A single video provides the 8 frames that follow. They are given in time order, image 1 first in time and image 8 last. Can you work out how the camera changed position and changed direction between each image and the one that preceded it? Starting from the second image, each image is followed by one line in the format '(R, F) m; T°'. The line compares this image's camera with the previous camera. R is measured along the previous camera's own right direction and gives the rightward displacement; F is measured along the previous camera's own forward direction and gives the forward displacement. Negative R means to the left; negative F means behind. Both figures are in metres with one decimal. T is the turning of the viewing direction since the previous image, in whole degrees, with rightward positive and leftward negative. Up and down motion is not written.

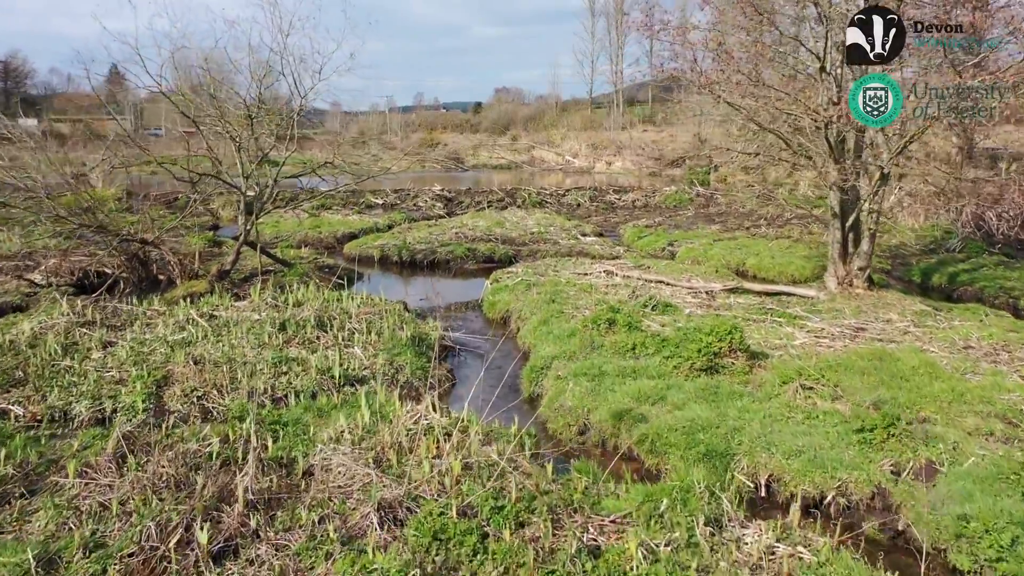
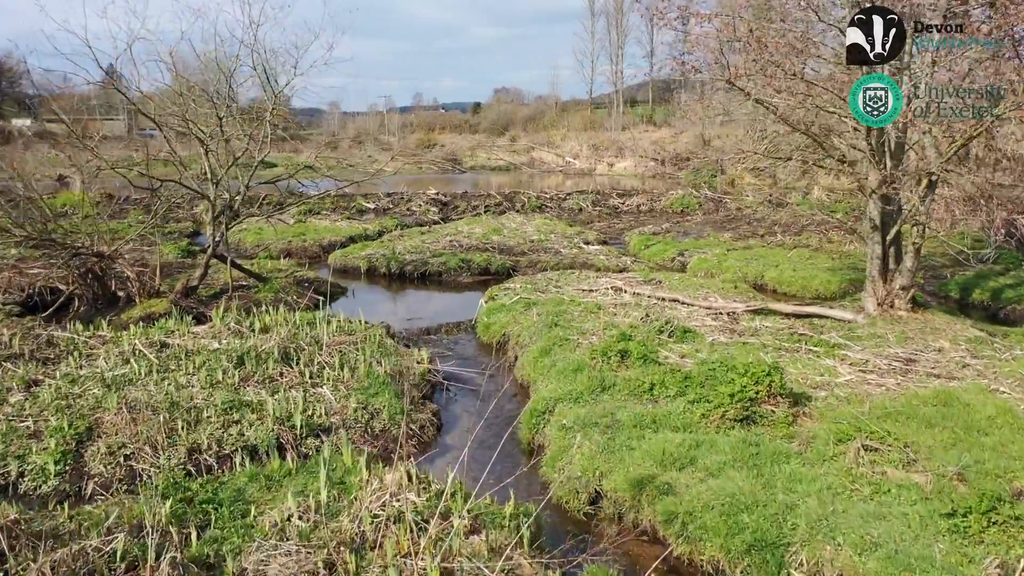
(0.0, +1.2) m; 0°
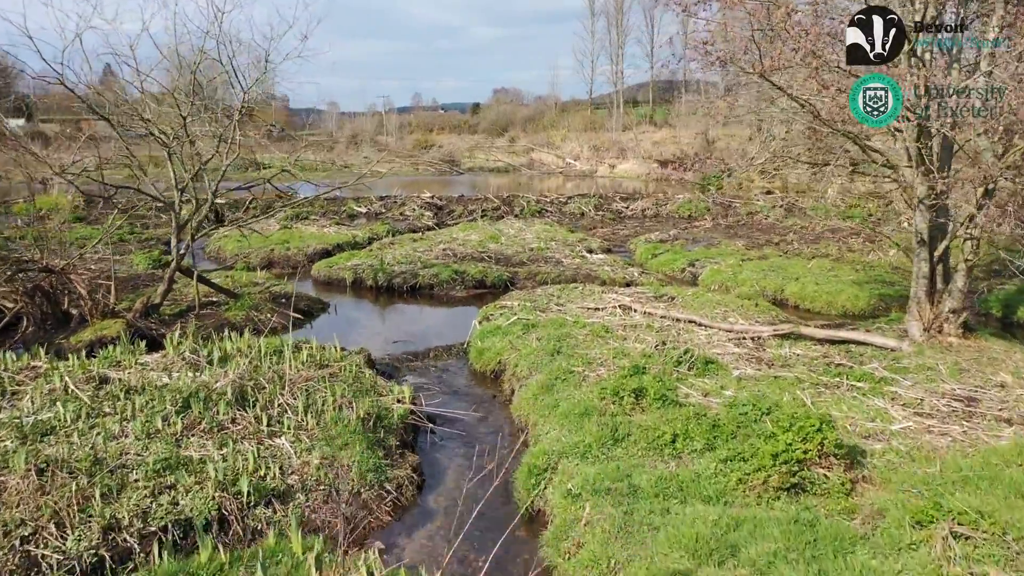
(0.0, +1.1) m; 0°
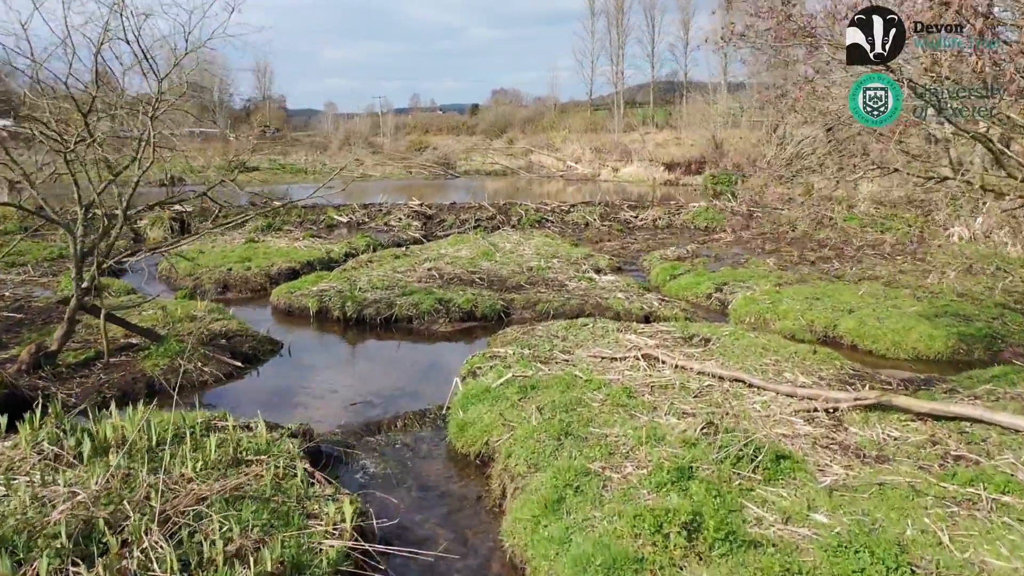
(+0.1, +2.1) m; 0°
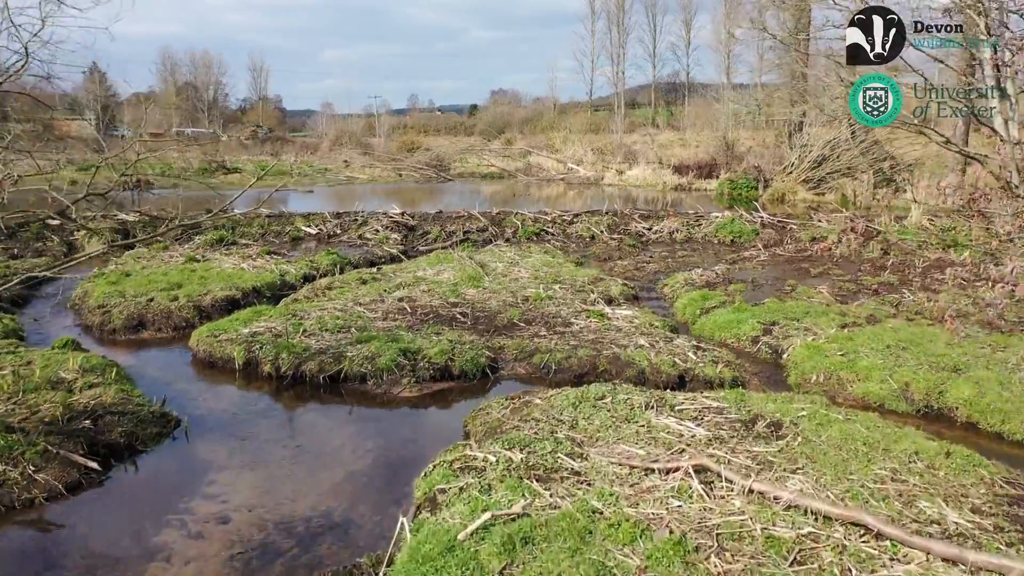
(+0.1, +2.7) m; 0°
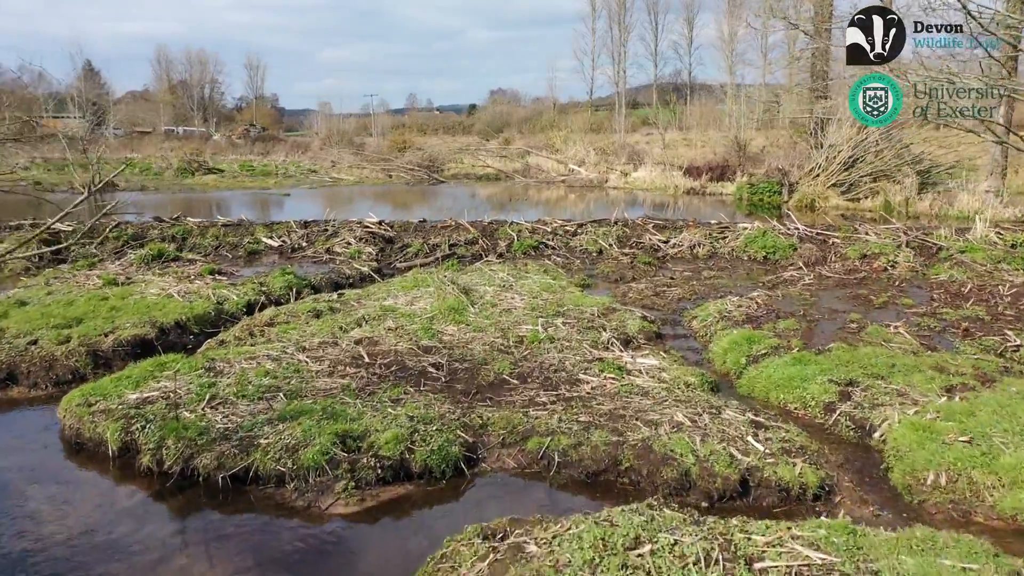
(+0.1, +2.5) m; 0°
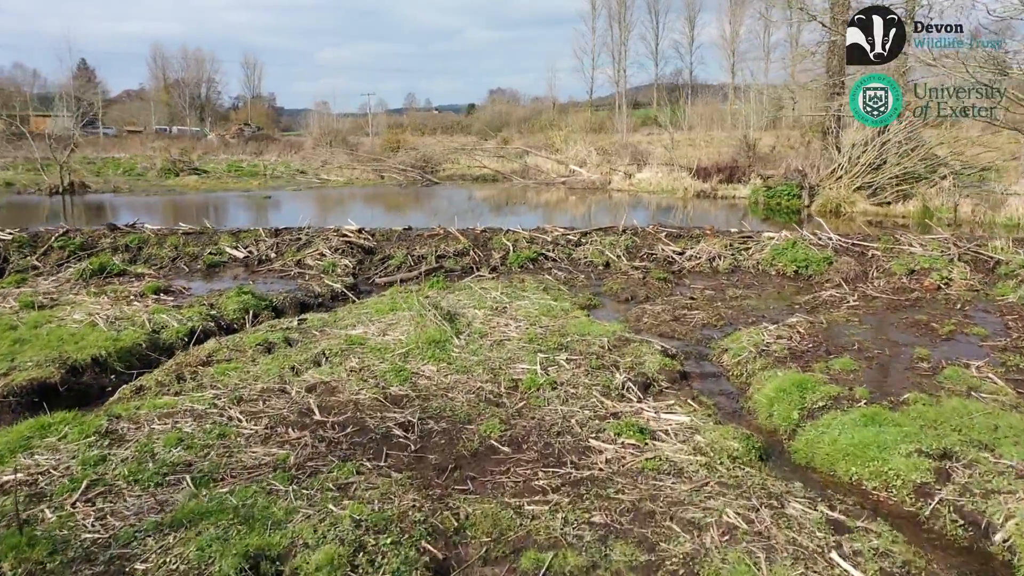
(+0.1, +1.7) m; 0°
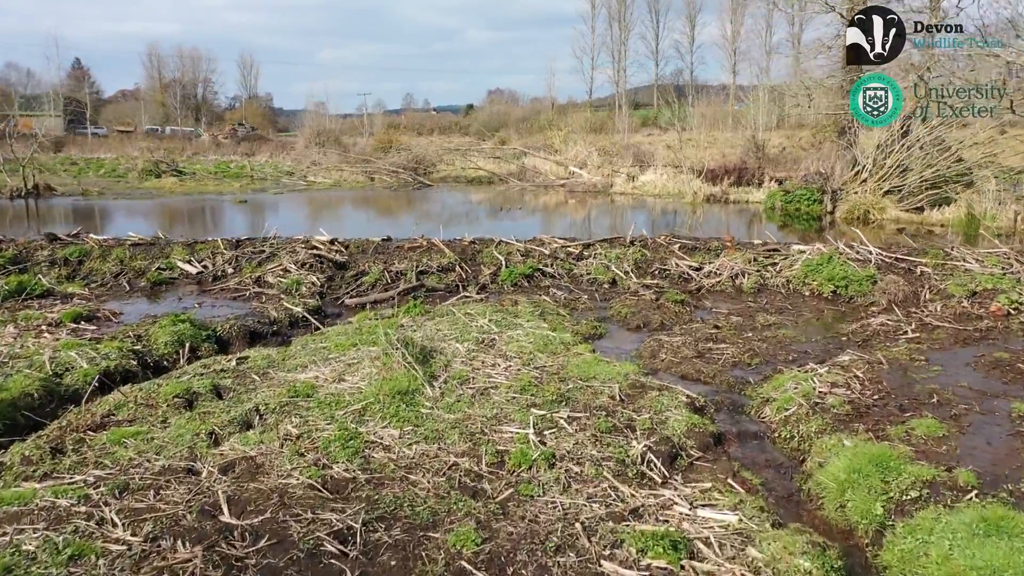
(+0.1, +1.7) m; 0°
